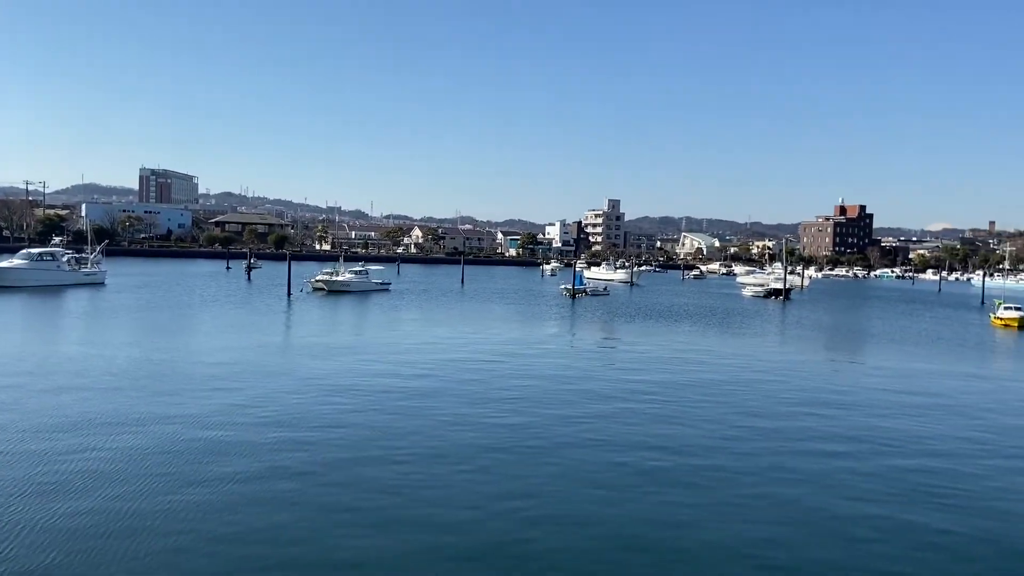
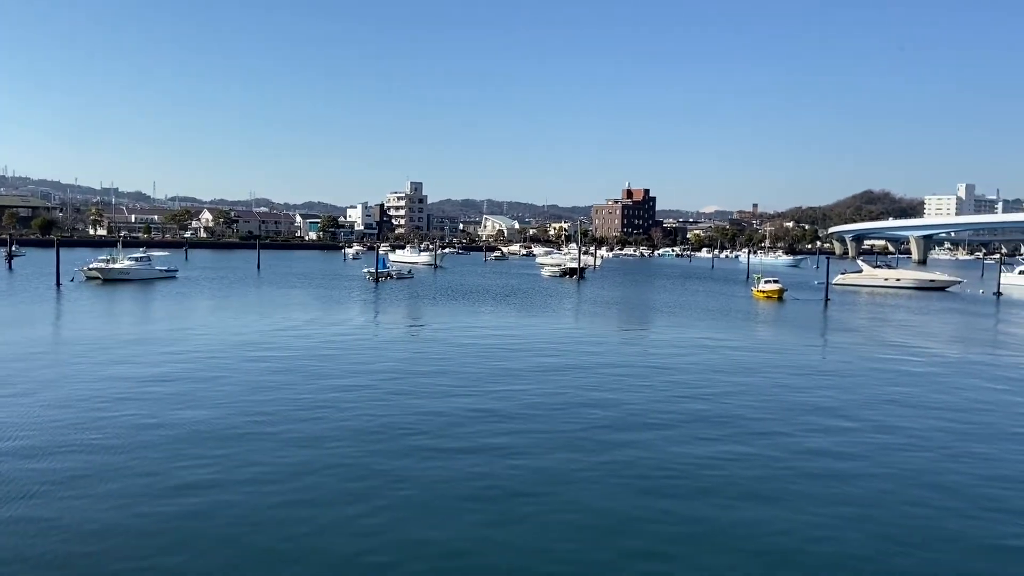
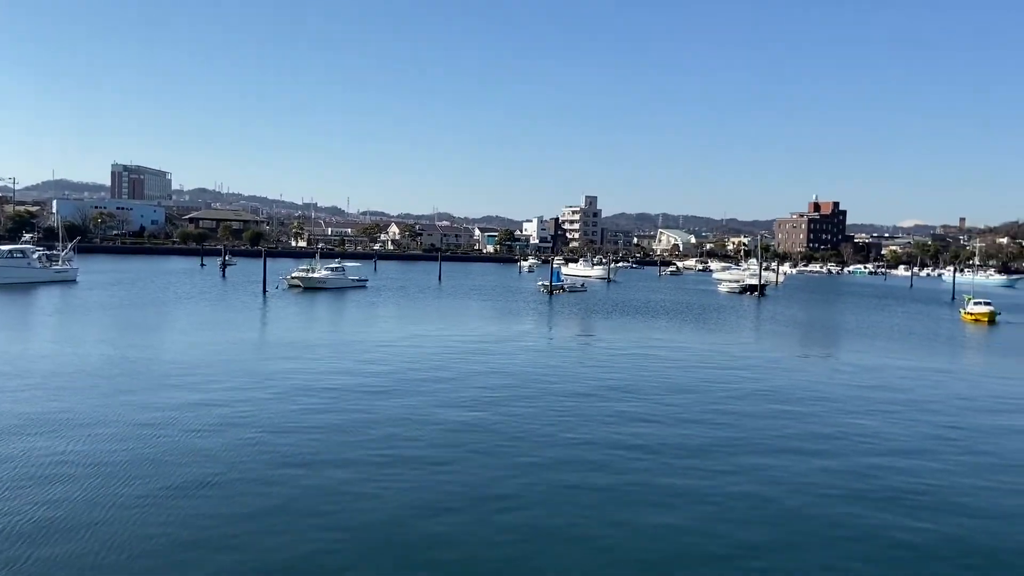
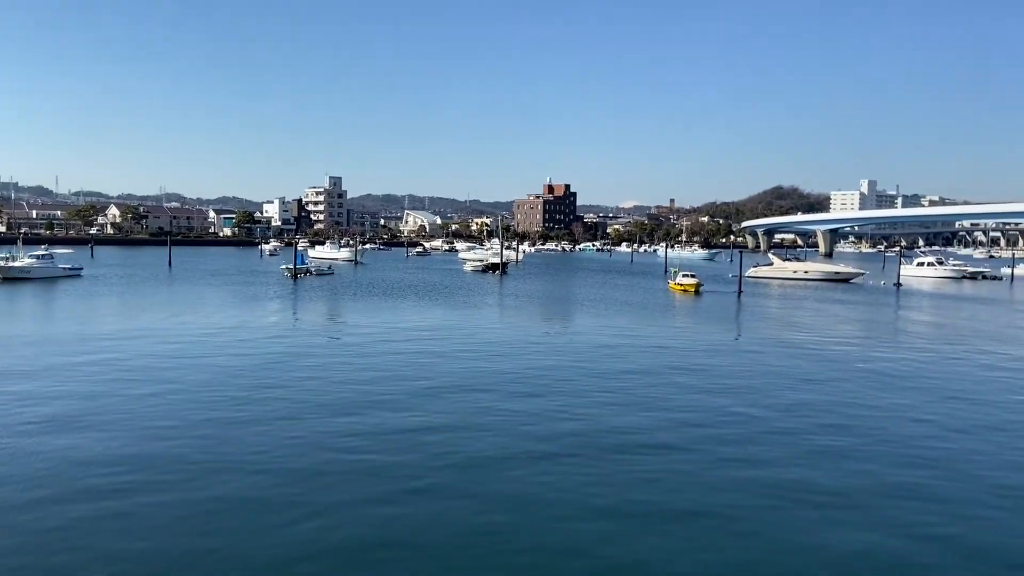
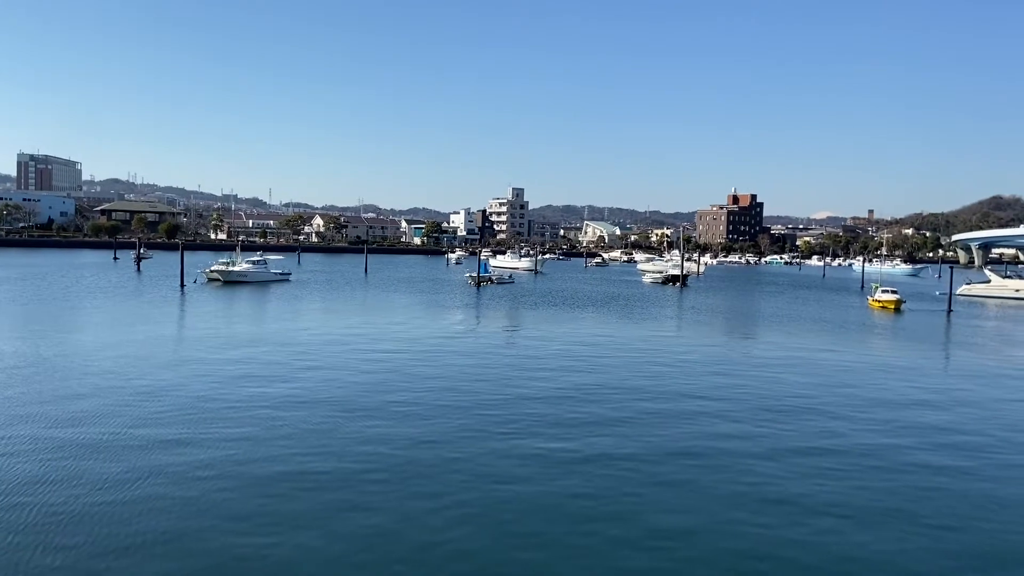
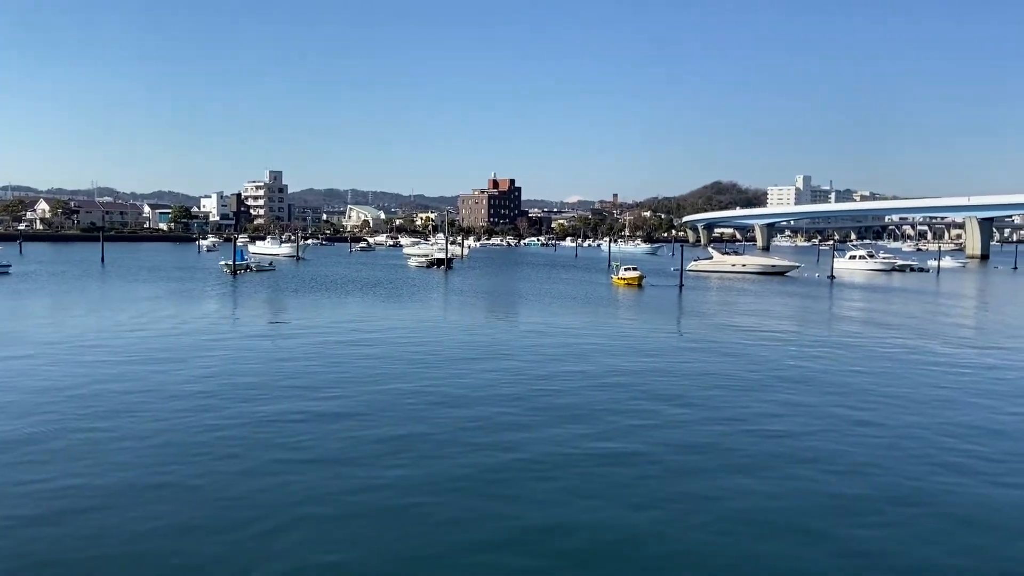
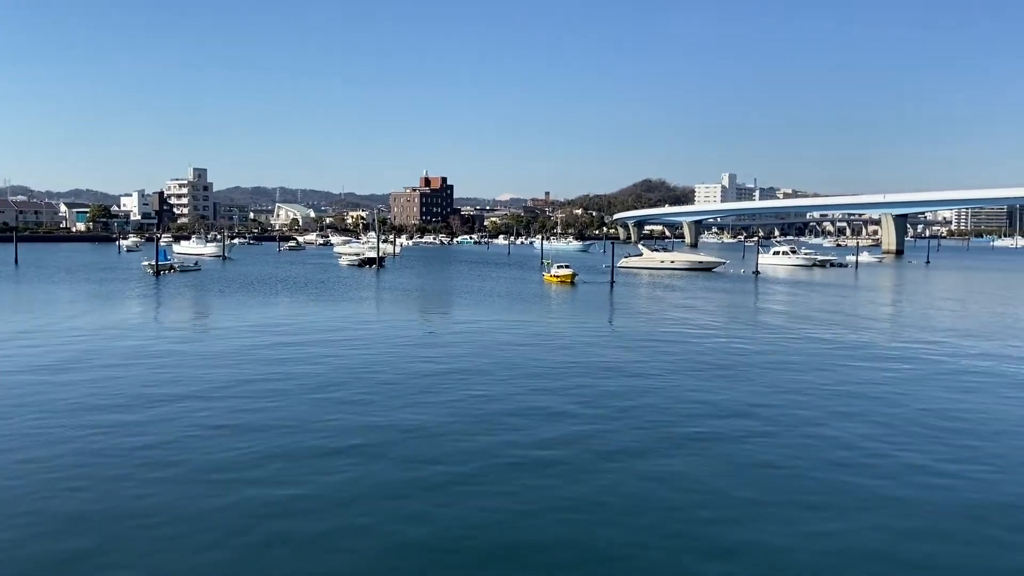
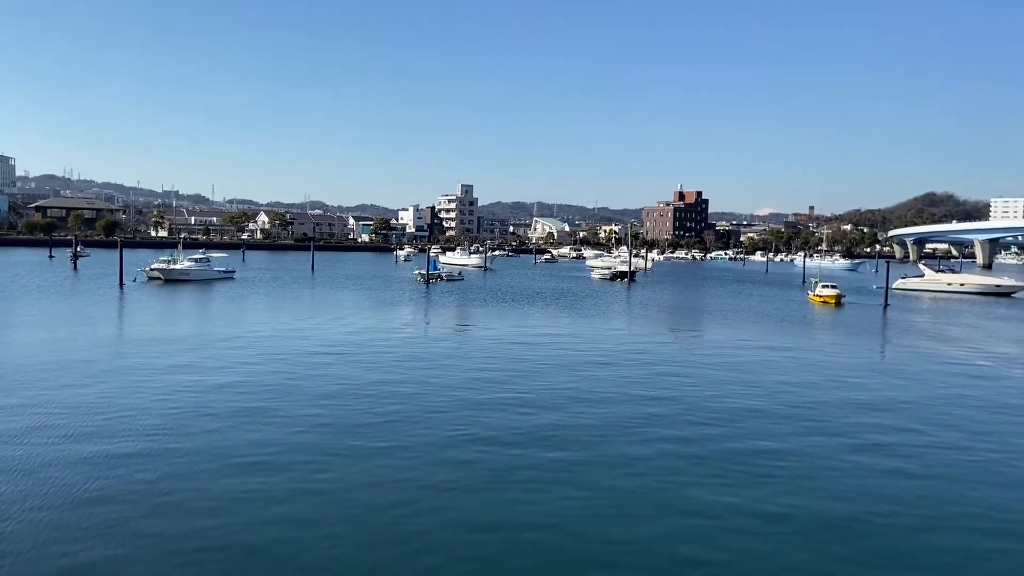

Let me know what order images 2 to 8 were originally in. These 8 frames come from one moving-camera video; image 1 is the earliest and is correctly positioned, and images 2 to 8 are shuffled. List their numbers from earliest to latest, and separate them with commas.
3, 5, 8, 2, 4, 6, 7
